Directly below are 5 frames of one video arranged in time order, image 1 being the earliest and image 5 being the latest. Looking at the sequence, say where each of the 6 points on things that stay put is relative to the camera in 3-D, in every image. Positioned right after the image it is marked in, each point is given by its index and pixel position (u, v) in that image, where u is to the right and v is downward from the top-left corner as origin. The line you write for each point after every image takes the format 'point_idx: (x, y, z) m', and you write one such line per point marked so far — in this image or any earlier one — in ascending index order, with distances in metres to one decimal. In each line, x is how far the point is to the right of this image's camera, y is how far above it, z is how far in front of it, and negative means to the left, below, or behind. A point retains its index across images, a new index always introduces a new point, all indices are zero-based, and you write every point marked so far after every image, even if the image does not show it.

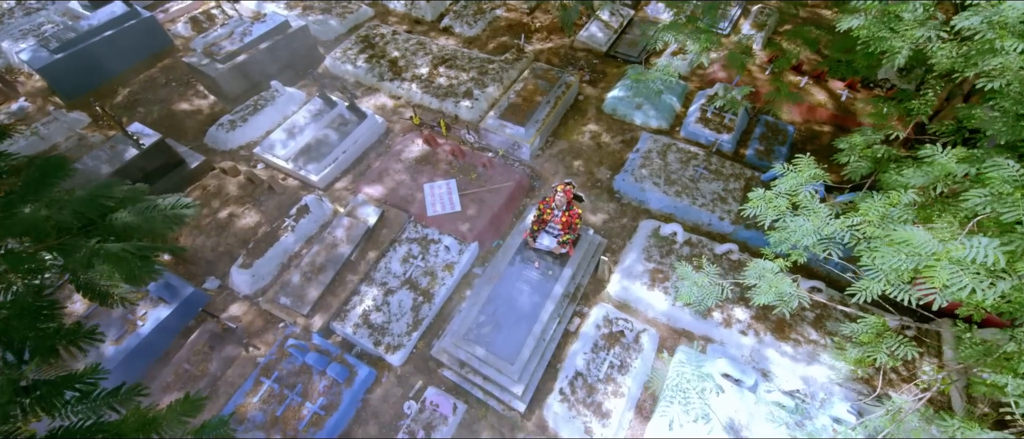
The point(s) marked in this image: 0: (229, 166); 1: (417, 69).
0: (-3.6, +0.7, +5.9) m
1: (-1.6, +2.5, +7.7) m
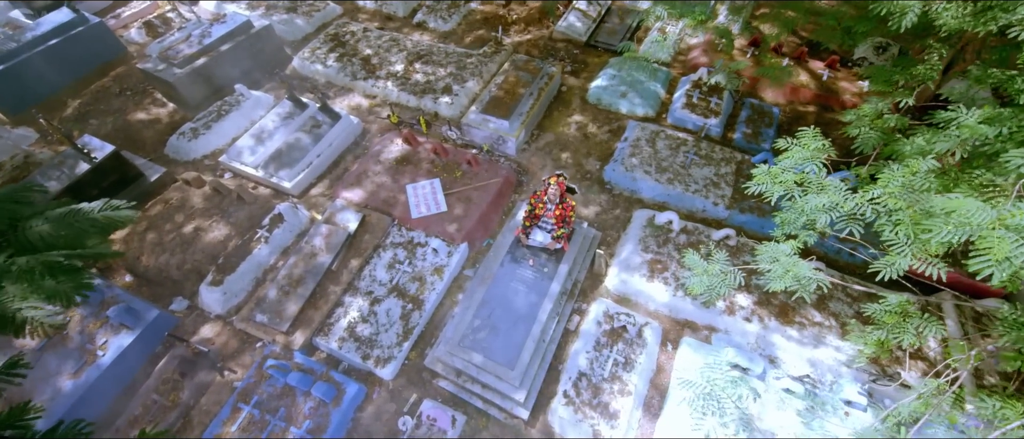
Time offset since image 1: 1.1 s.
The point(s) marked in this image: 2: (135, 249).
0: (-3.8, +0.5, +5.4) m
1: (-1.9, +2.5, +7.4) m
2: (-4.2, -0.3, +5.1) m
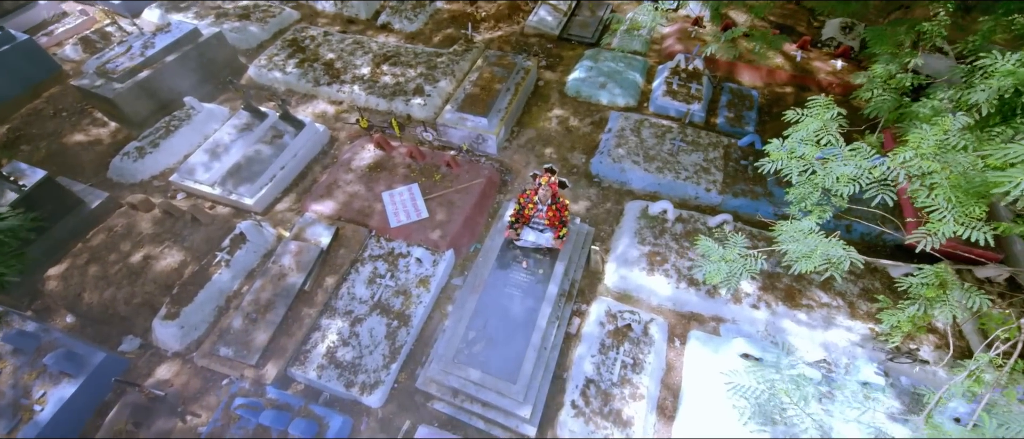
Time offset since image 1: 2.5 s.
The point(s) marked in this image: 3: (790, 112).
0: (-3.9, +0.2, +4.9) m
1: (-2.3, +2.3, +6.9) m
2: (-4.3, -0.7, +4.5) m
3: (+2.6, +1.0, +4.2) m
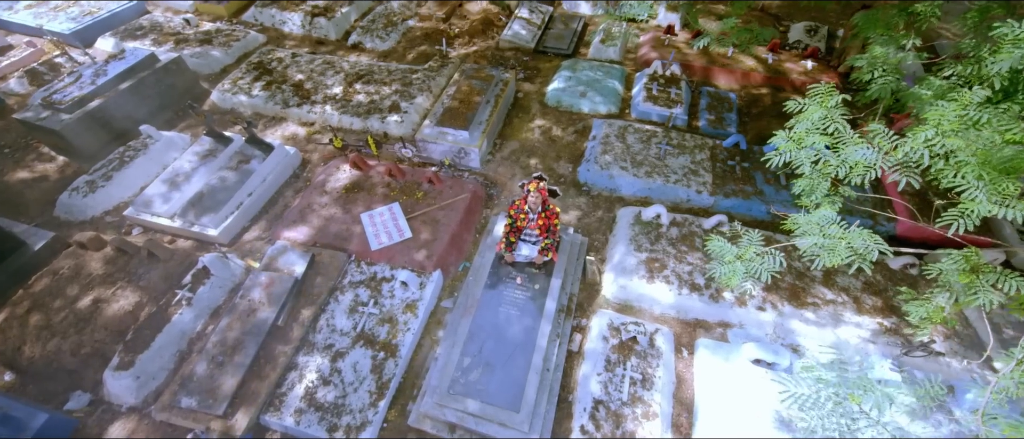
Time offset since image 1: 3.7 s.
0: (-4.0, -0.2, +4.4) m
1: (-2.6, +1.9, +6.6) m
2: (-4.3, -1.0, +4.0) m
3: (+2.4, +1.0, +4.0) m
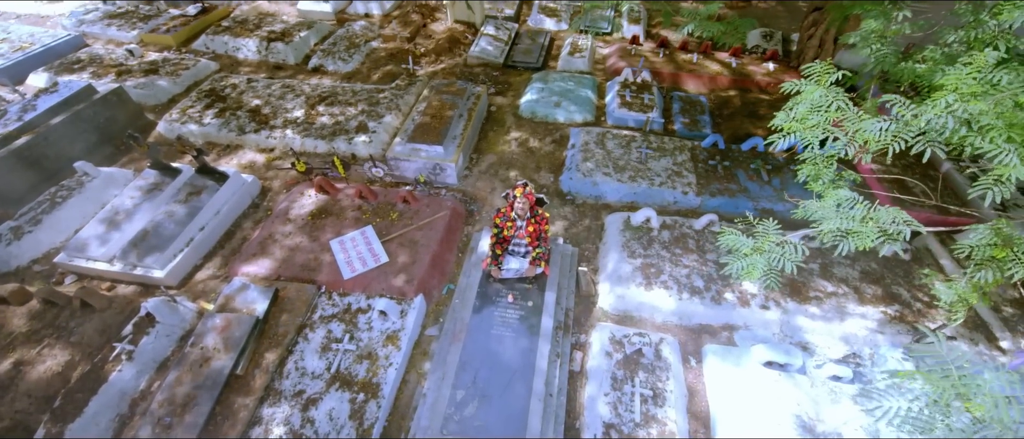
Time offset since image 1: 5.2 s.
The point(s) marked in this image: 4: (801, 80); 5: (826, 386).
0: (-4.1, -0.6, +3.8) m
1: (-3.0, +1.4, +6.1) m
2: (-4.3, -1.5, +3.4) m
3: (+2.2, +1.1, +3.8) m
4: (+2.3, +1.2, +3.7) m
5: (+2.8, -1.5, +4.1) m
